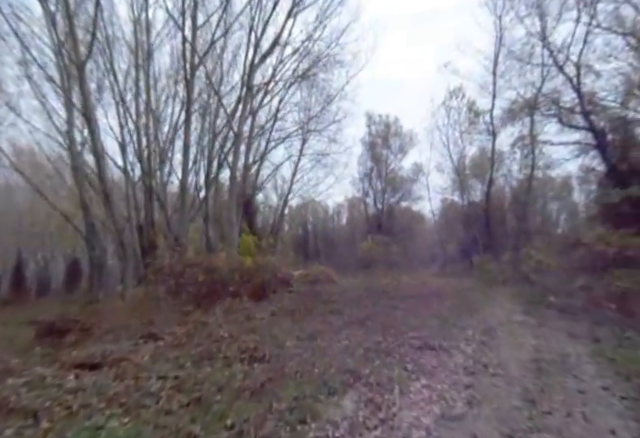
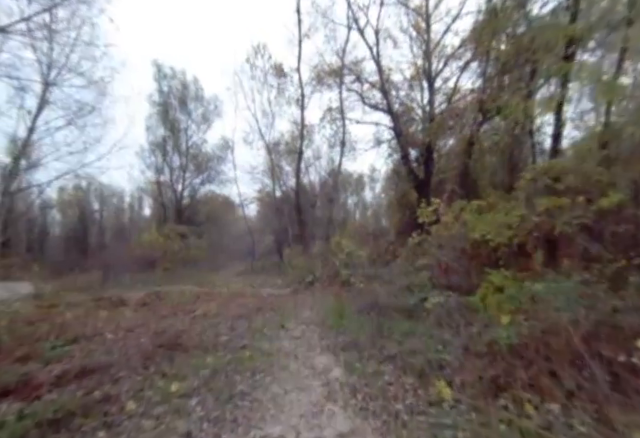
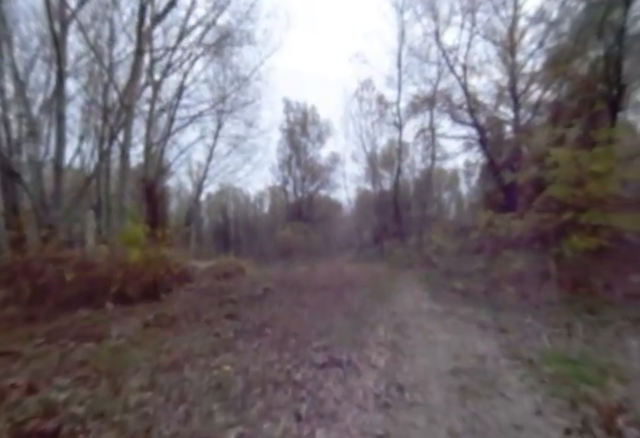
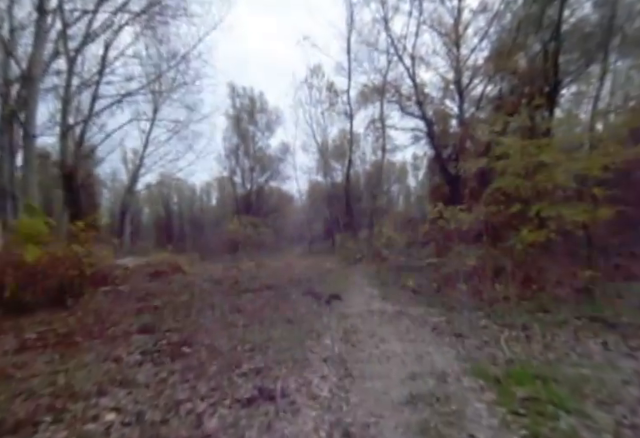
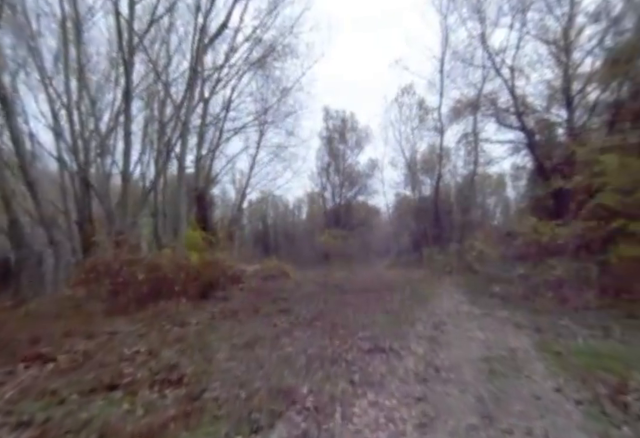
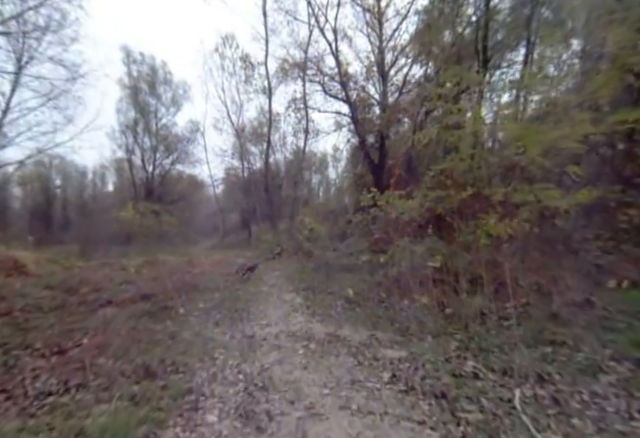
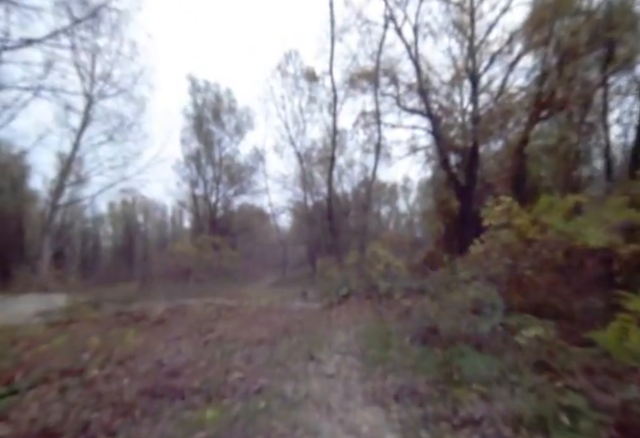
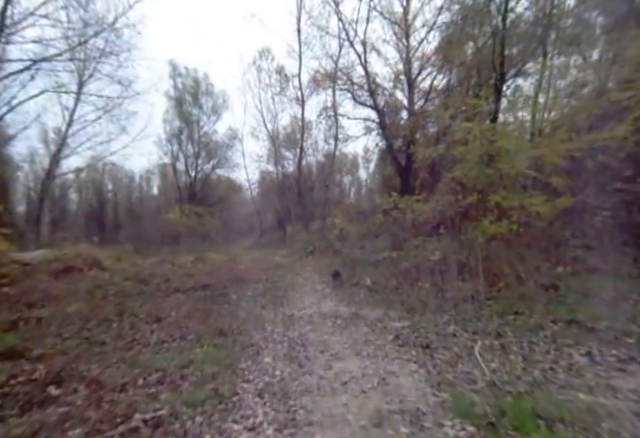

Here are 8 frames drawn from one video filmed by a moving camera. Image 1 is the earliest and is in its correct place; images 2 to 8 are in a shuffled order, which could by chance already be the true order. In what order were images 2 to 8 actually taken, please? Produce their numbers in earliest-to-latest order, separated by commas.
5, 3, 4, 8, 6, 2, 7
